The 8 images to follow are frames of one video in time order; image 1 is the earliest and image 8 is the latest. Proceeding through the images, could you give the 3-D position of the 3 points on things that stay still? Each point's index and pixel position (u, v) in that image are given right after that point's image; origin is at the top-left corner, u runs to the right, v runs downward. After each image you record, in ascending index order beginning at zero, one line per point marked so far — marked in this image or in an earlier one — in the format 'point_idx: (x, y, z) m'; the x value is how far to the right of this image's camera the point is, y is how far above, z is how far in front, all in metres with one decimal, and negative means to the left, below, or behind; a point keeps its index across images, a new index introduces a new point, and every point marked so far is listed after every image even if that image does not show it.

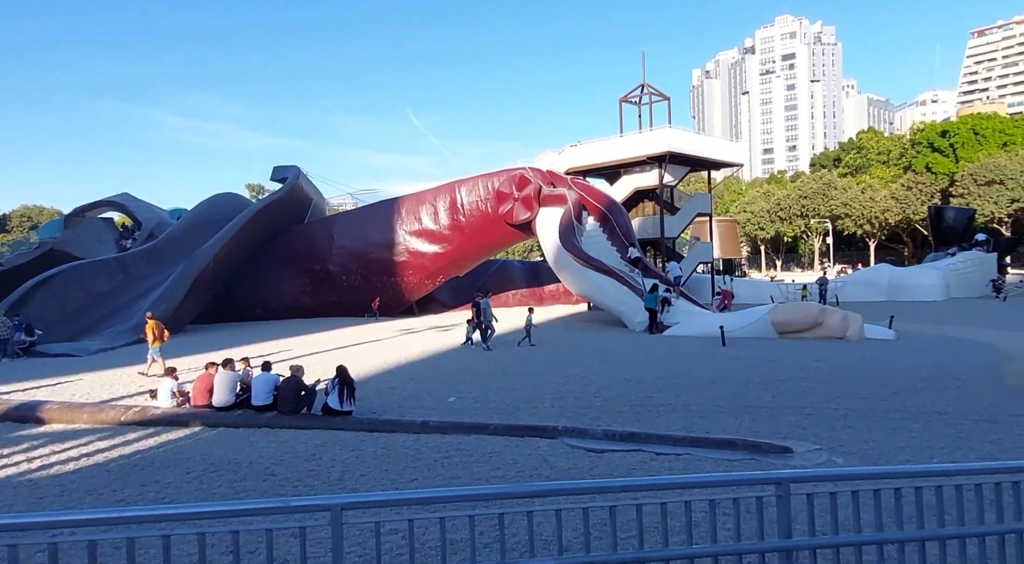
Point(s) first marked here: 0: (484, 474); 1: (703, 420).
0: (-0.2, -1.7, +5.8) m
1: (+2.2, -1.6, +7.9) m
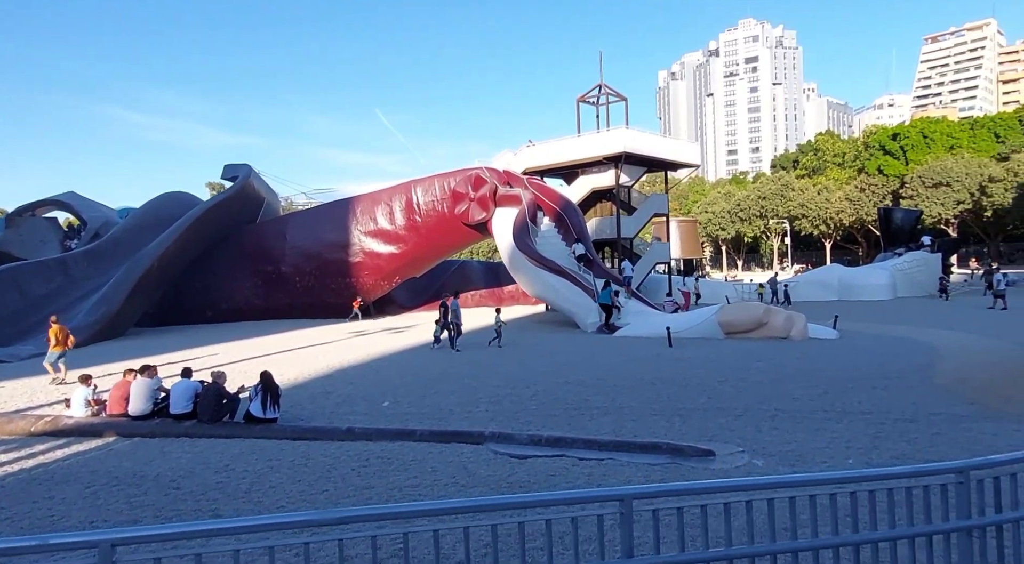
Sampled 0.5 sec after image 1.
0: (-1.0, -1.7, +5.7) m
1: (+1.4, -1.7, +7.9) m
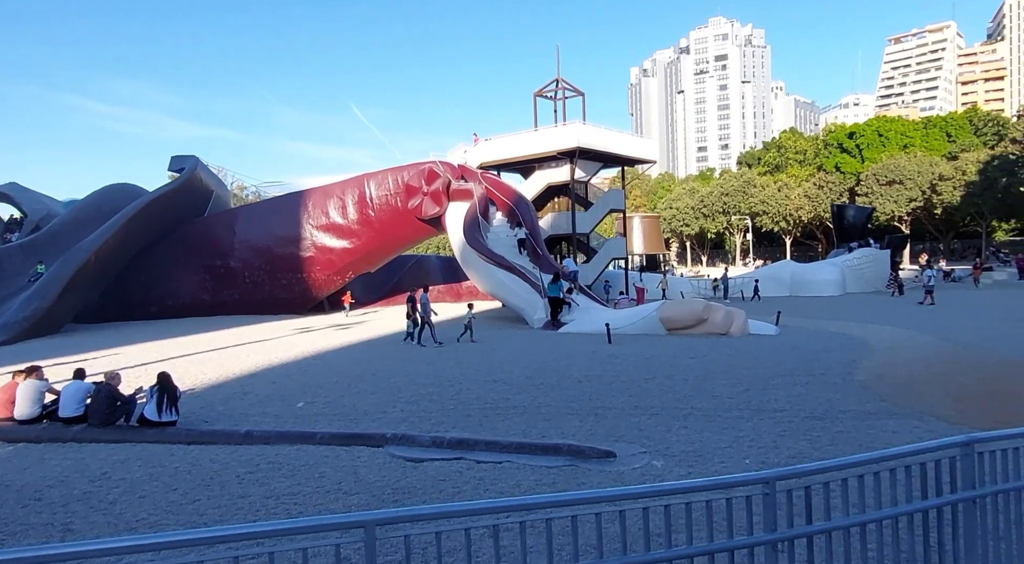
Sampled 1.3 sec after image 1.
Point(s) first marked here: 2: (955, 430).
0: (-1.9, -1.7, +5.5) m
1: (+0.4, -1.6, +7.8) m
2: (+4.7, -1.6, +7.1) m
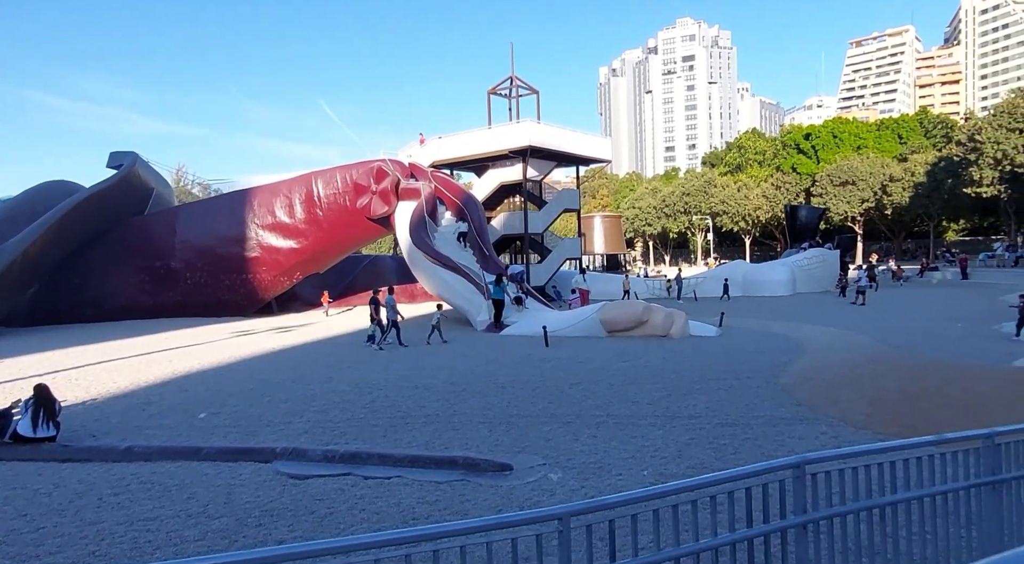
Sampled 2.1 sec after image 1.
0: (-2.9, -1.8, +5.1) m
1: (-0.7, -1.7, +7.5) m
2: (+3.6, -1.6, +7.0) m
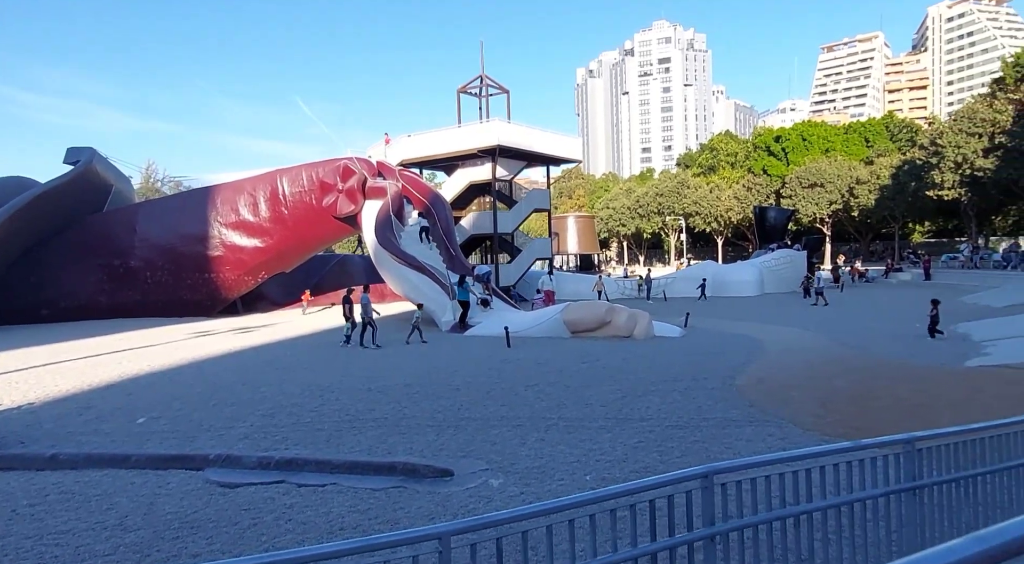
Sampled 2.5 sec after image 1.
0: (-3.4, -1.8, +4.9) m
1: (-1.3, -1.7, +7.3) m
2: (+3.1, -1.6, +7.0) m
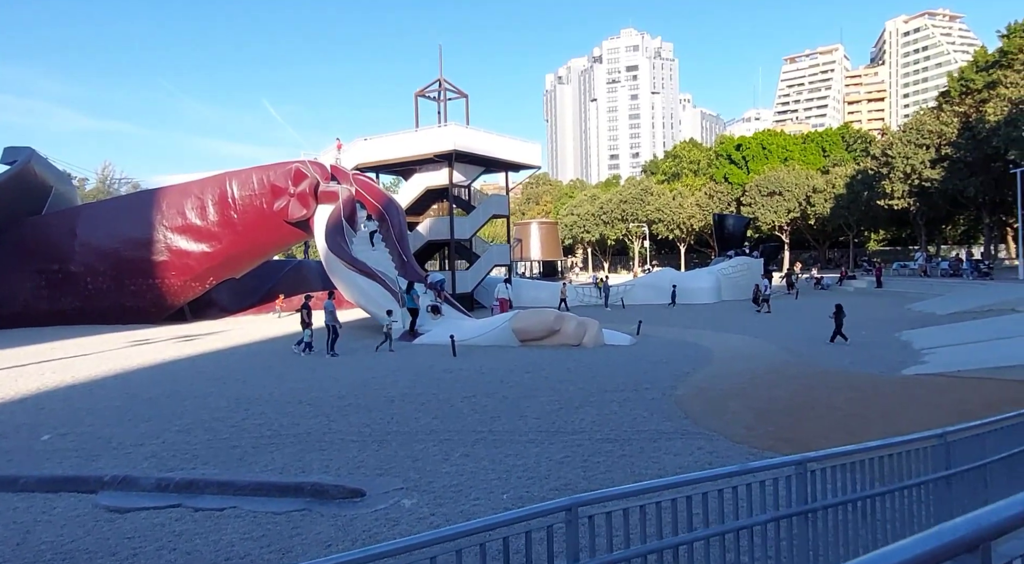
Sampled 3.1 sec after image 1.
0: (-4.0, -1.9, +4.4) m
1: (-2.1, -1.8, +7.0) m
2: (+2.3, -1.7, +6.9) m
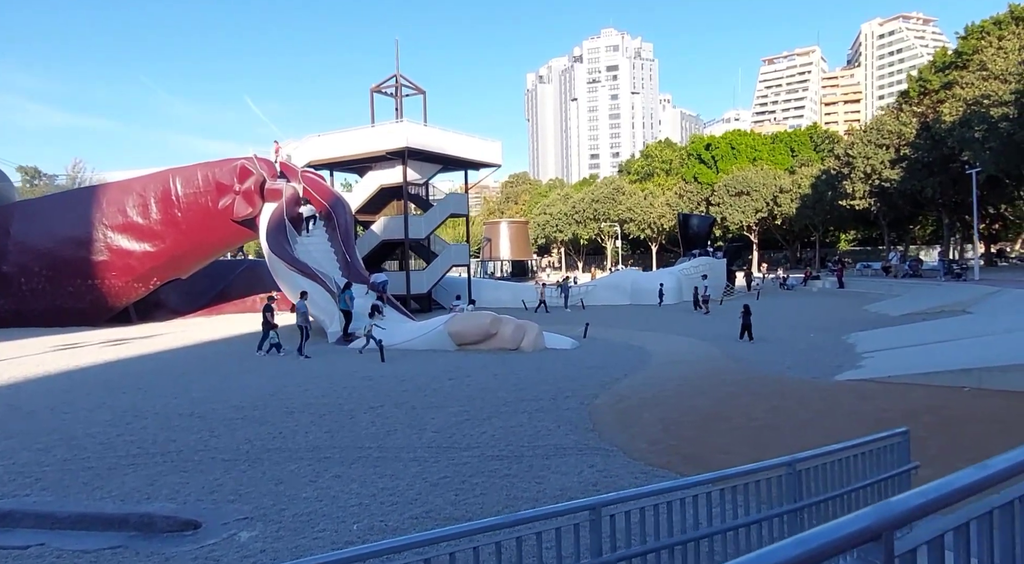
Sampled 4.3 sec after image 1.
0: (-5.1, -1.9, +3.8) m
1: (-3.2, -1.9, +6.4) m
2: (+1.1, -1.8, +6.4) m
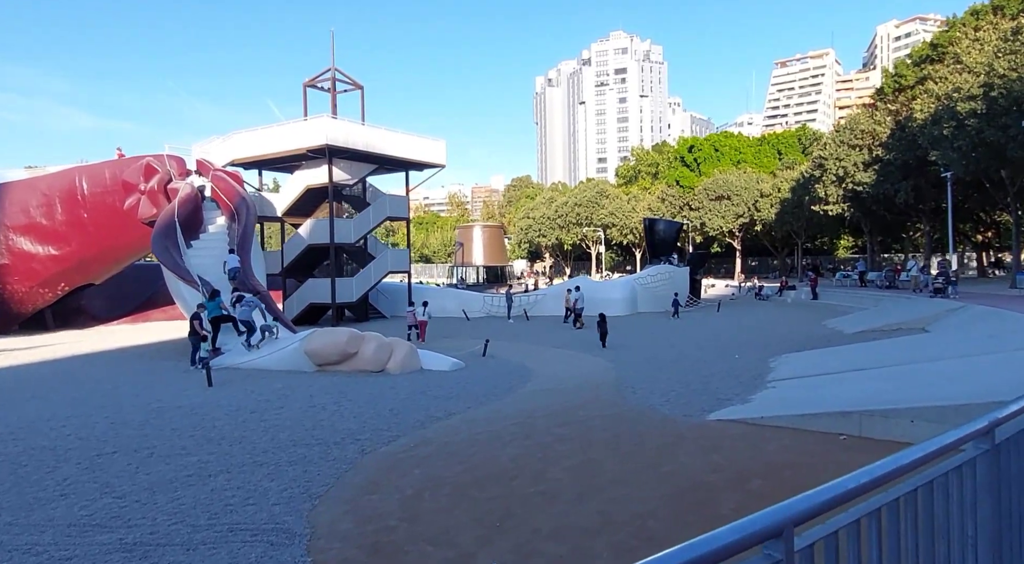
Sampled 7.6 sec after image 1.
0: (-7.9, -2.1, +2.1) m
1: (-6.0, -2.0, +4.7) m
2: (-1.6, -2.0, +4.6) m
